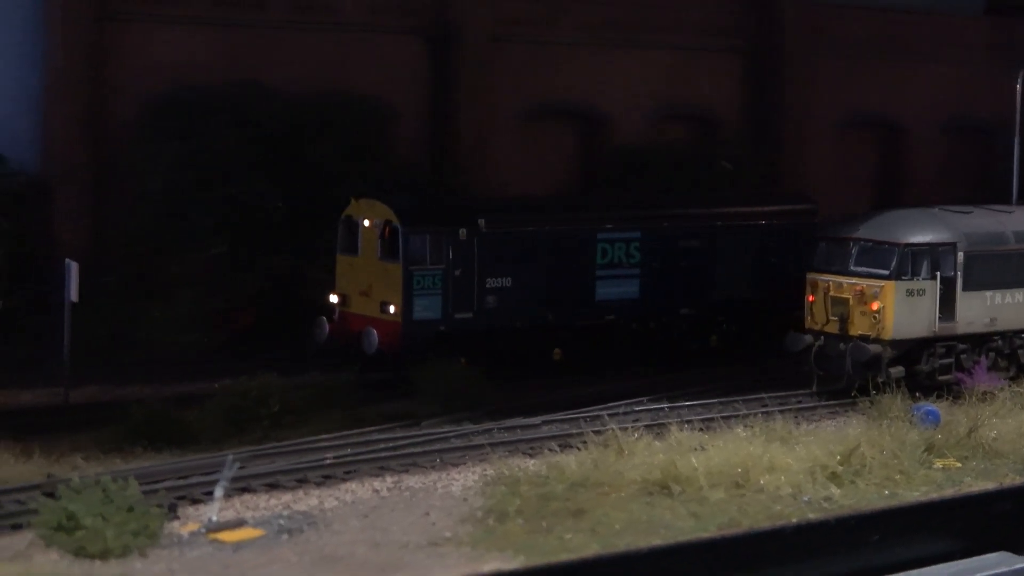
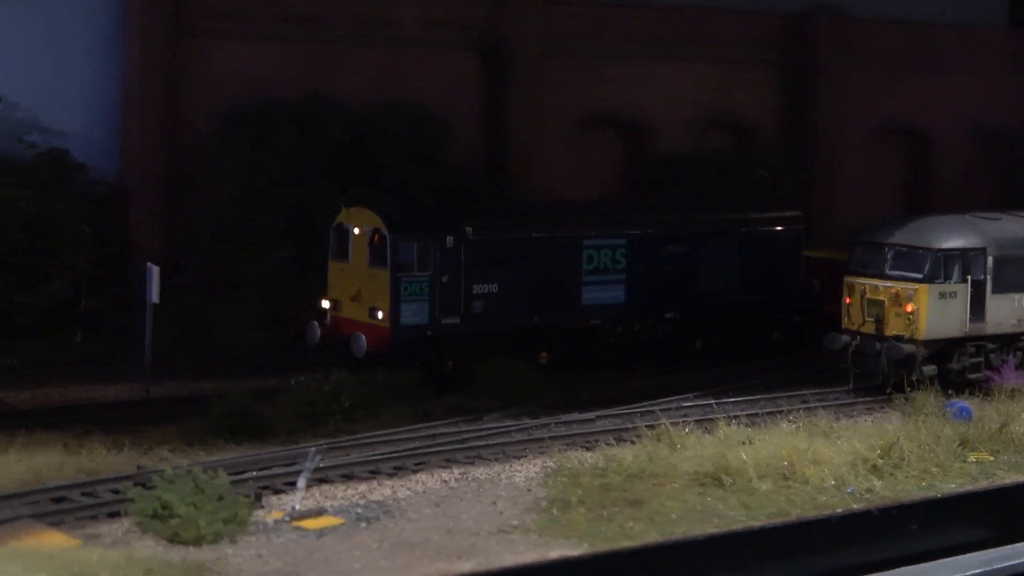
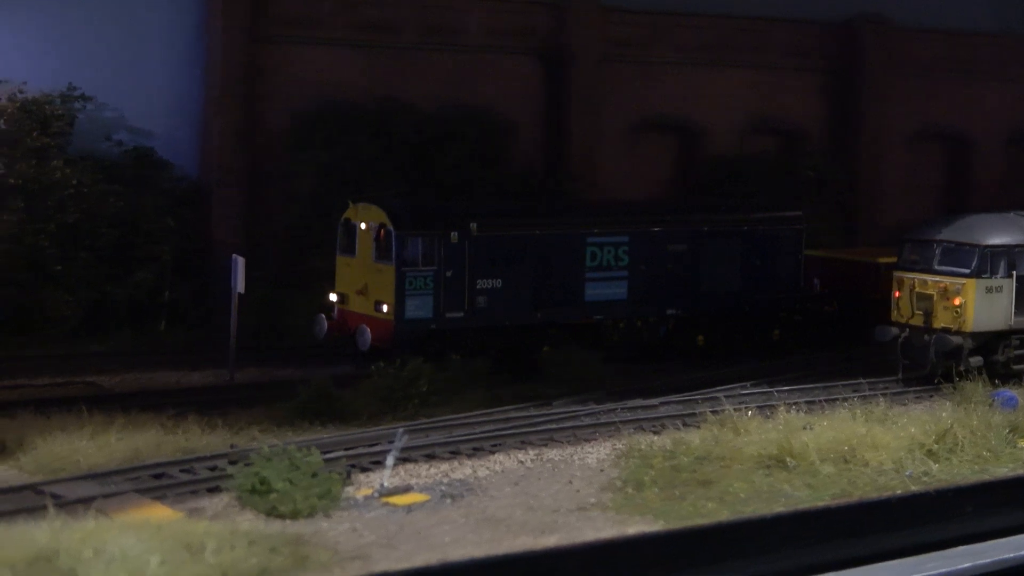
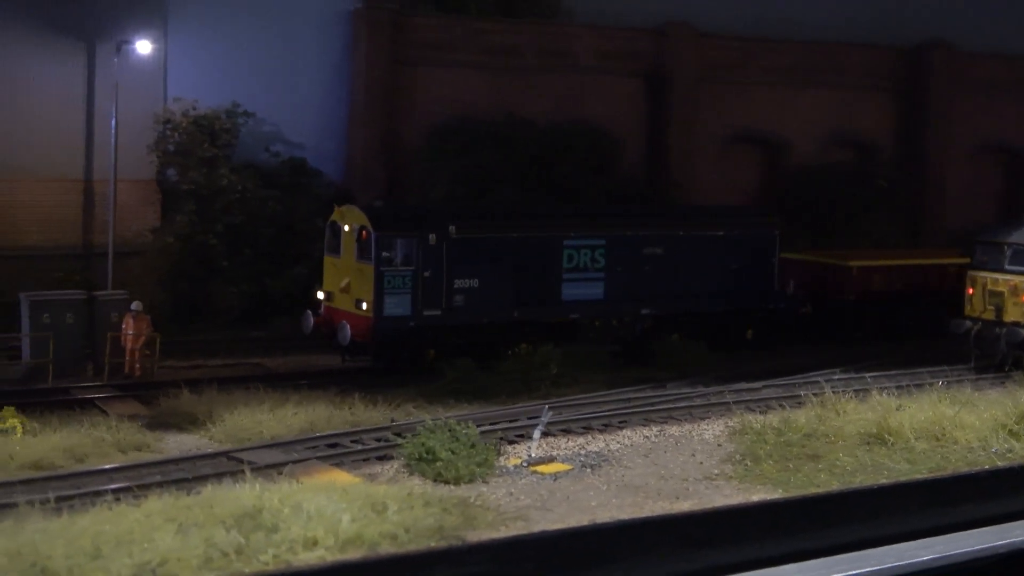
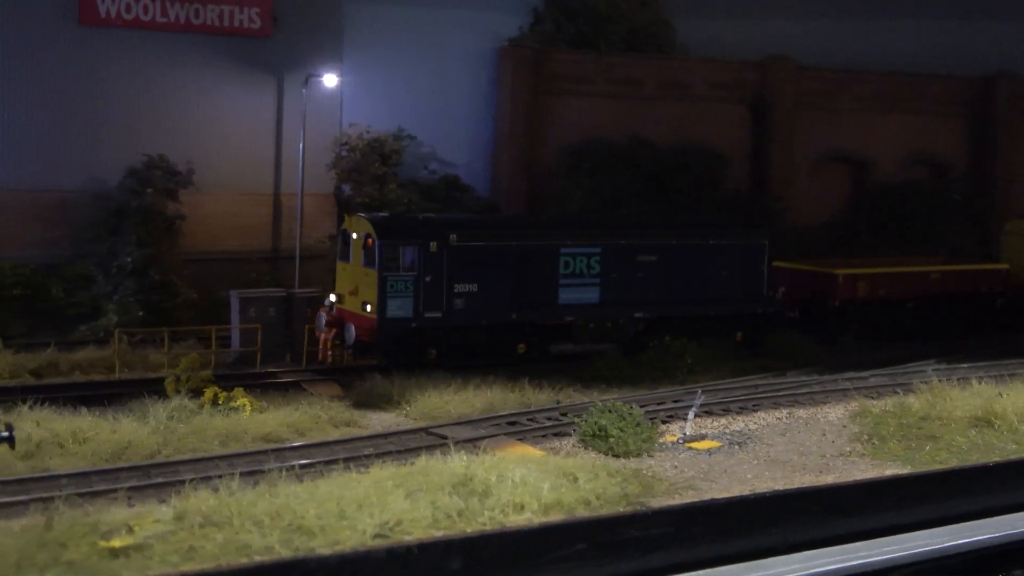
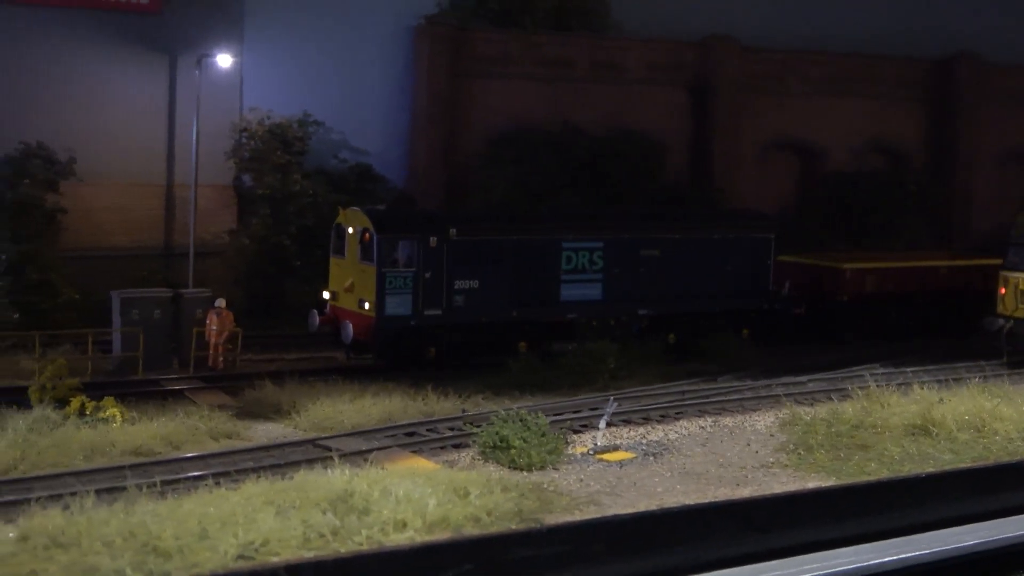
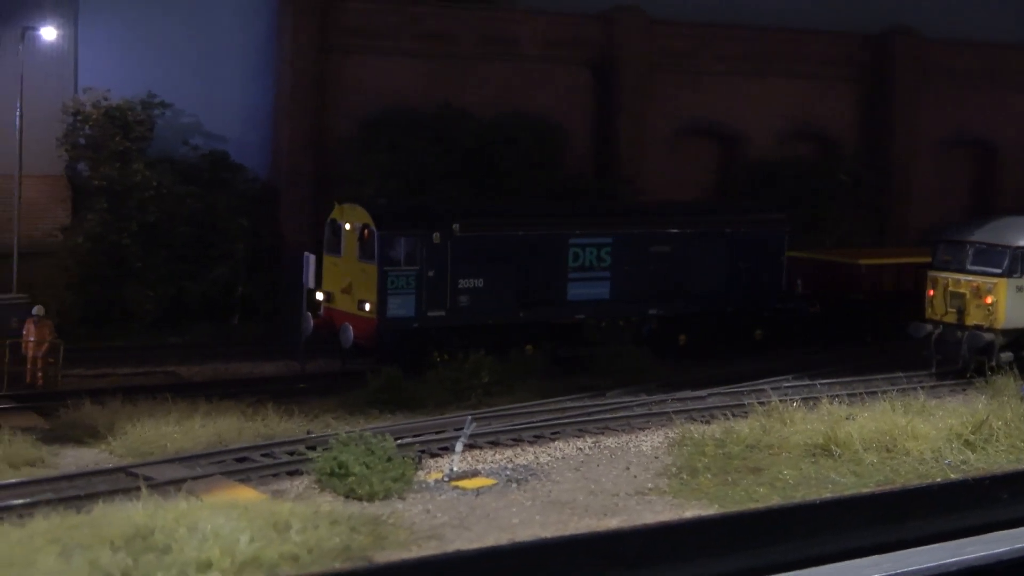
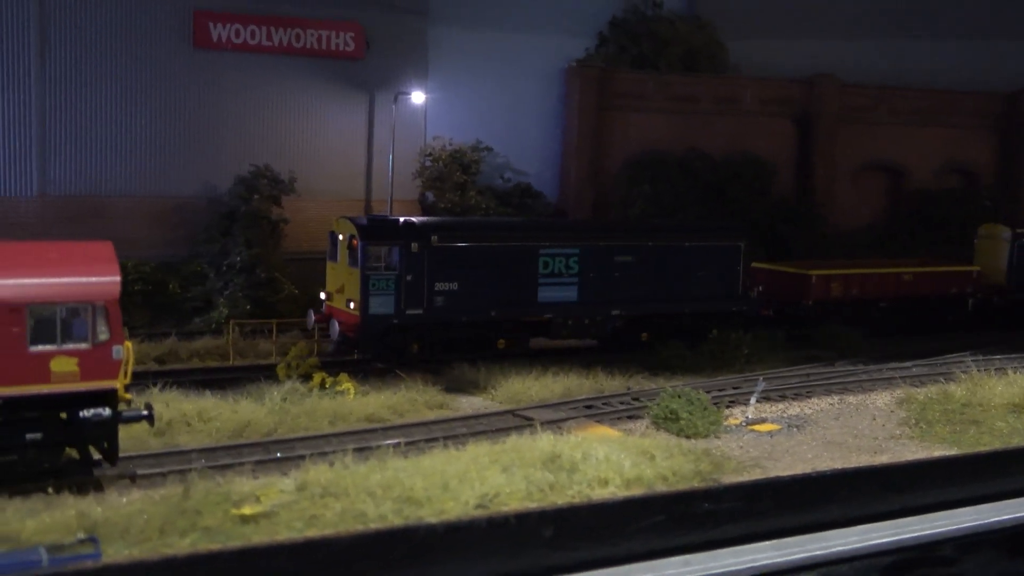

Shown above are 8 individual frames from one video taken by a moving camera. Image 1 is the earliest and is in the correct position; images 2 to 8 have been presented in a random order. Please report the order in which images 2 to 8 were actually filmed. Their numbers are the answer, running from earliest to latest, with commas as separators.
2, 3, 7, 4, 6, 5, 8
